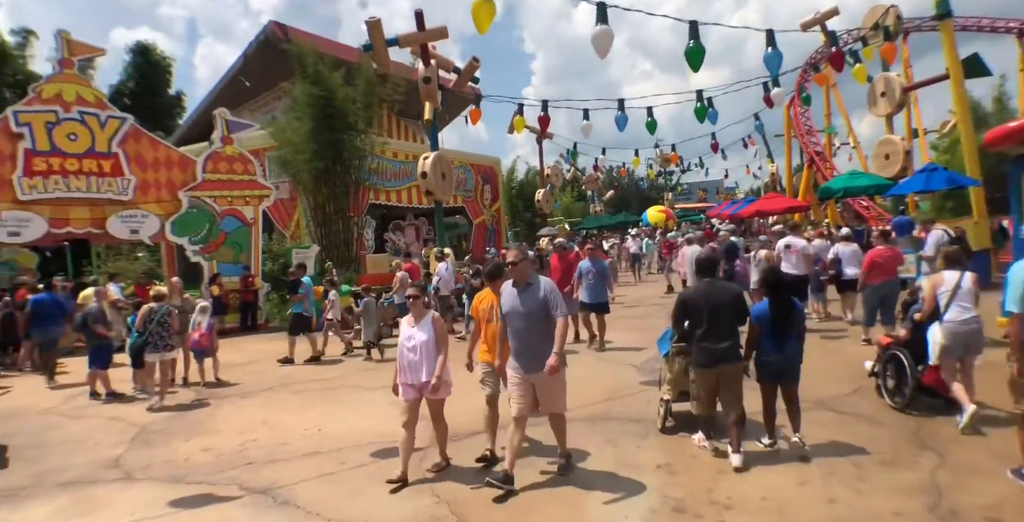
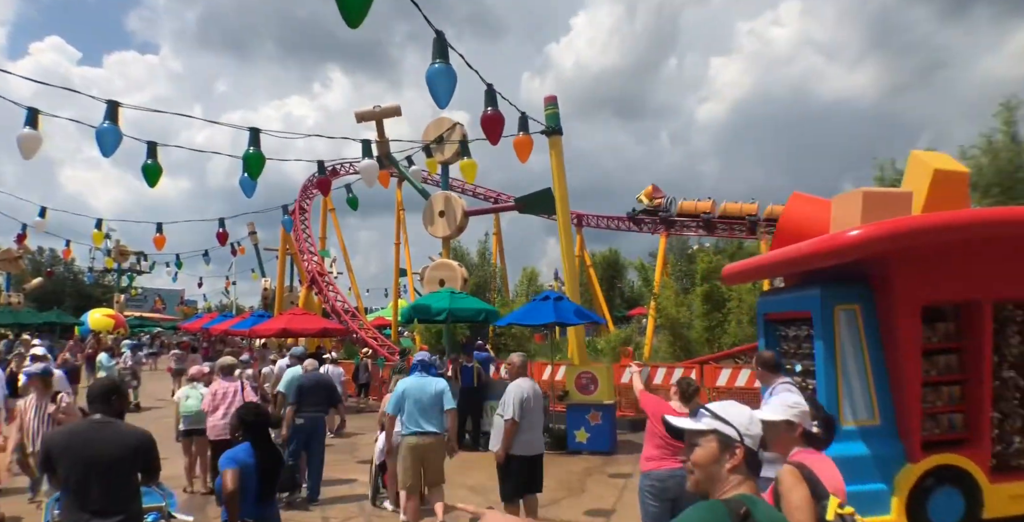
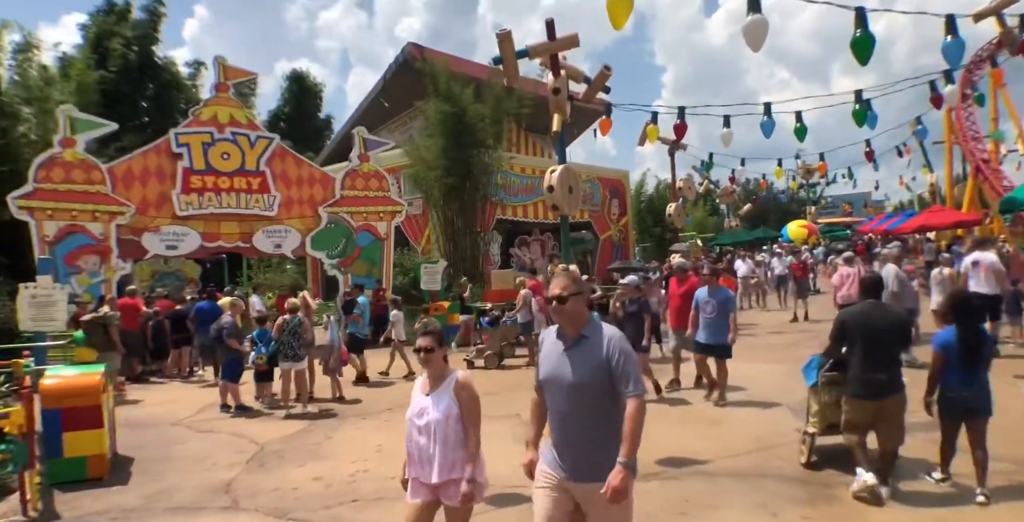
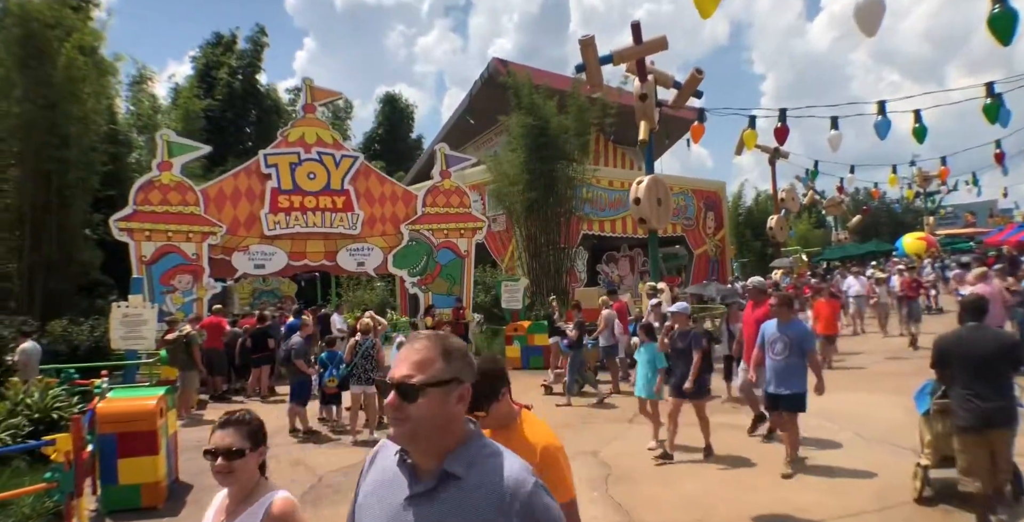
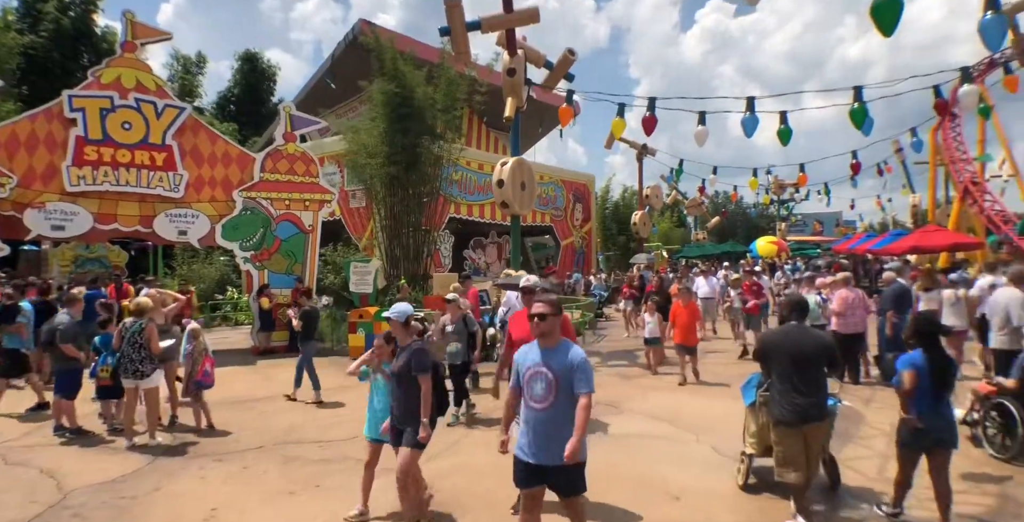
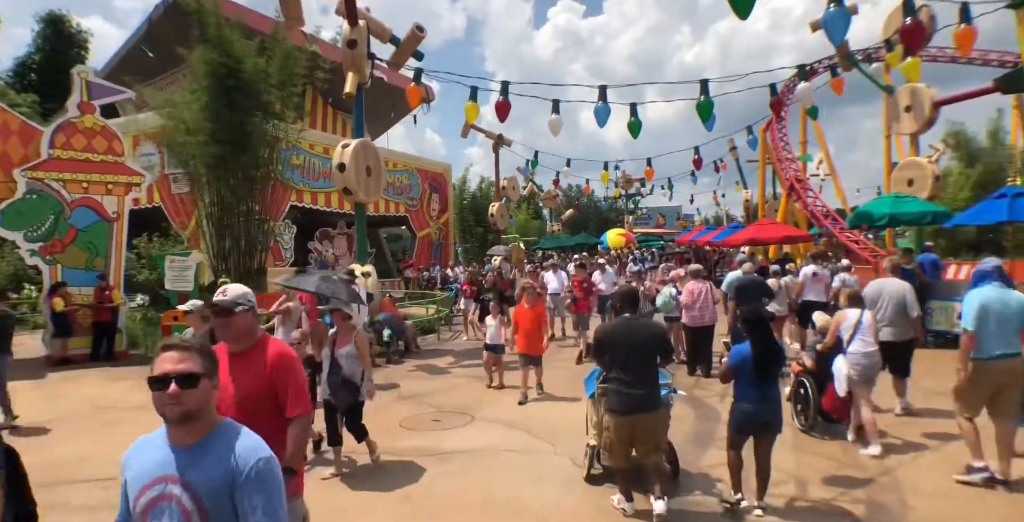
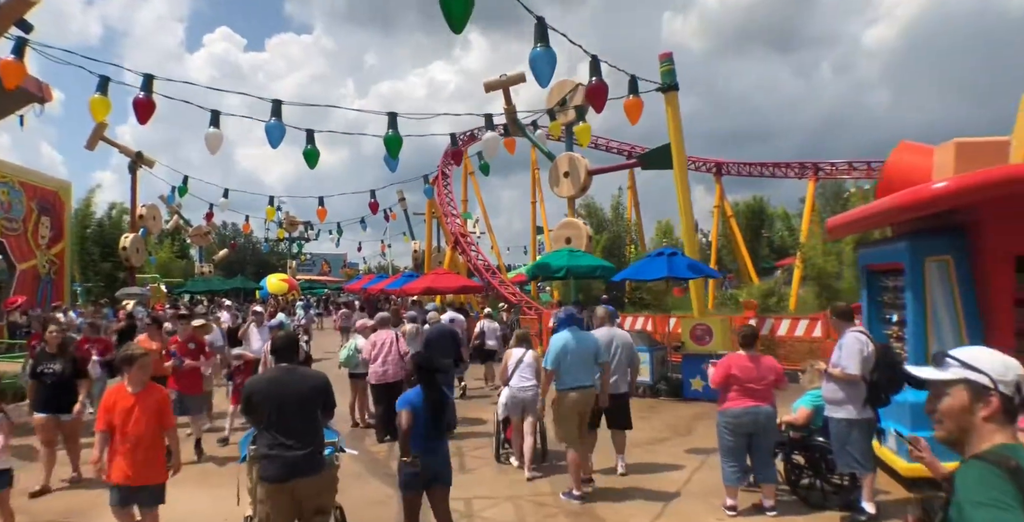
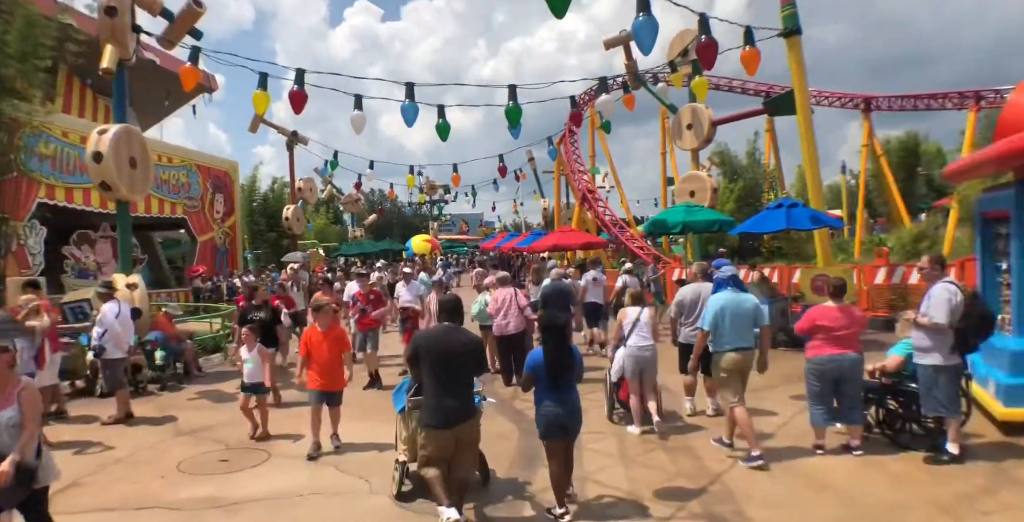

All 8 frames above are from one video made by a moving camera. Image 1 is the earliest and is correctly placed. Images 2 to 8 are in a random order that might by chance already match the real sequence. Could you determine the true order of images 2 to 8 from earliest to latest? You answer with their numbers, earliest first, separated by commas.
3, 4, 5, 6, 8, 7, 2
